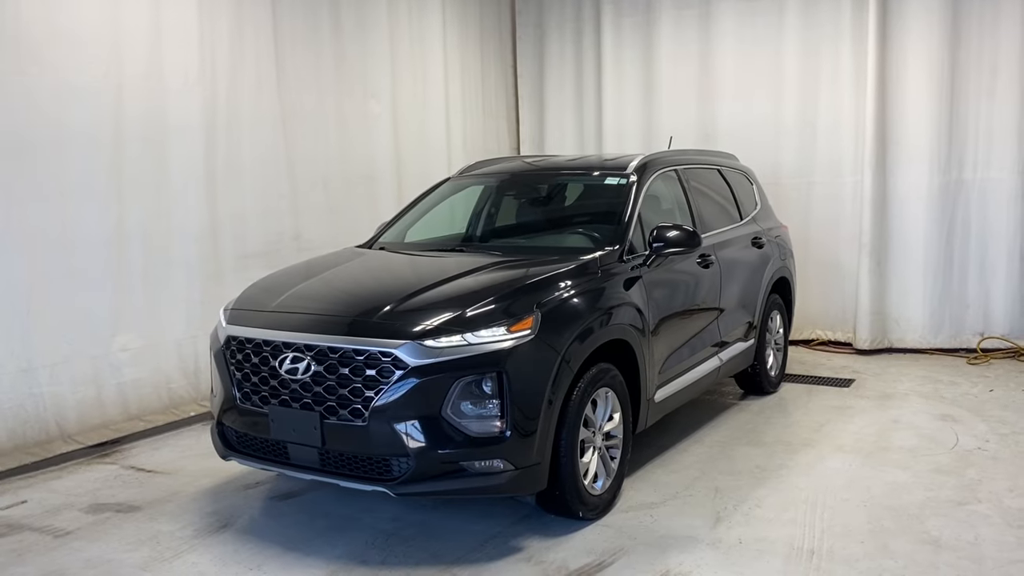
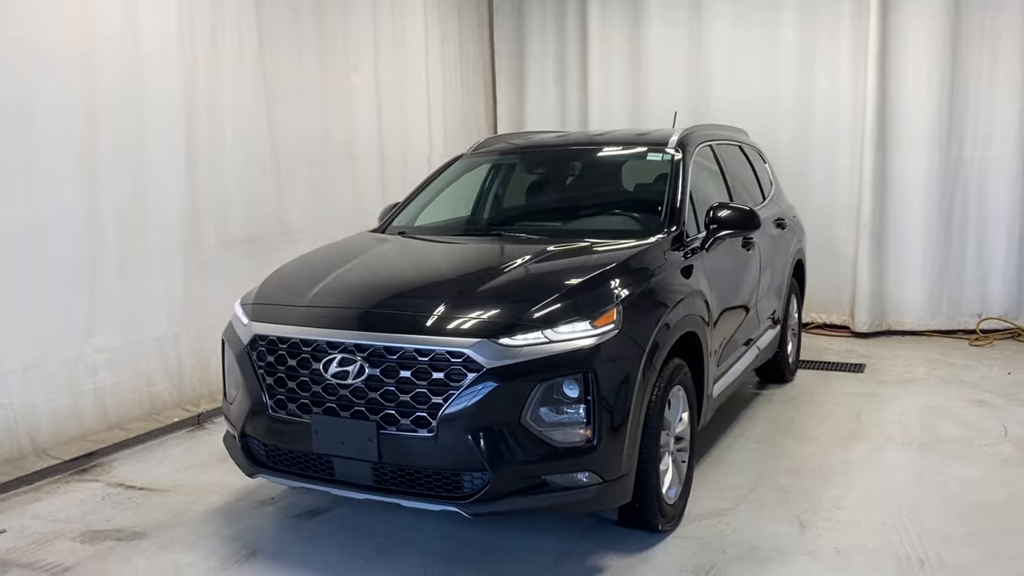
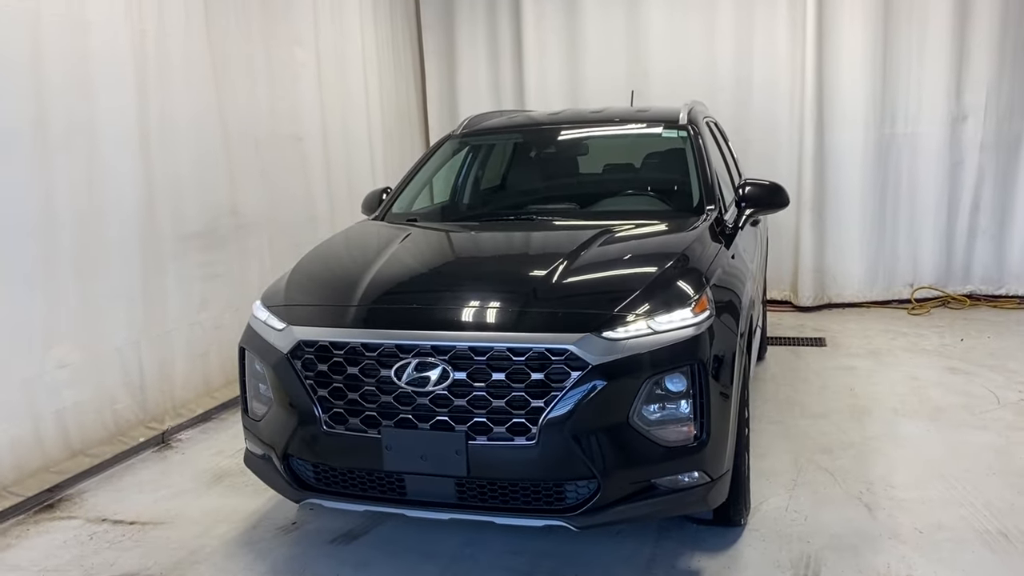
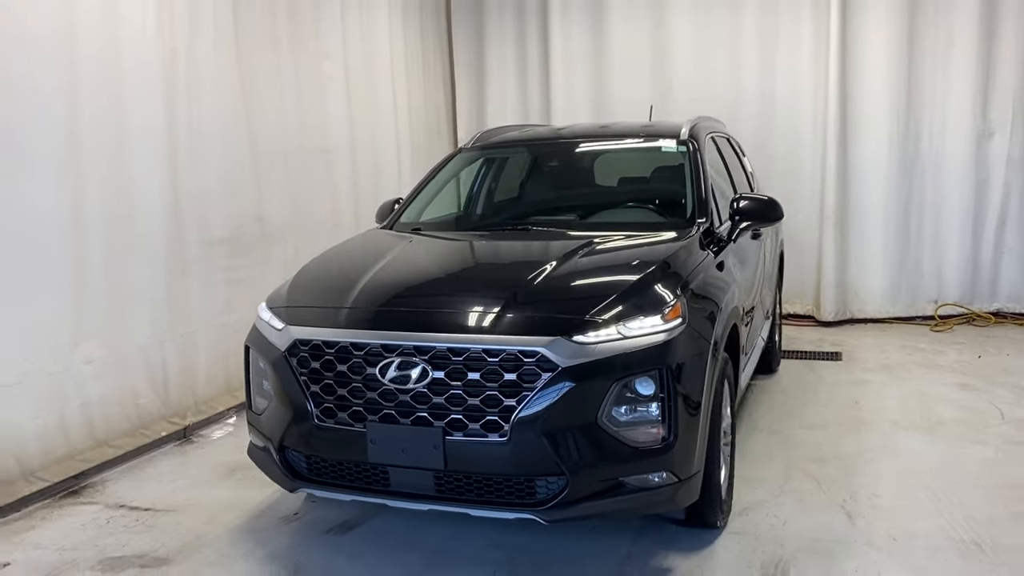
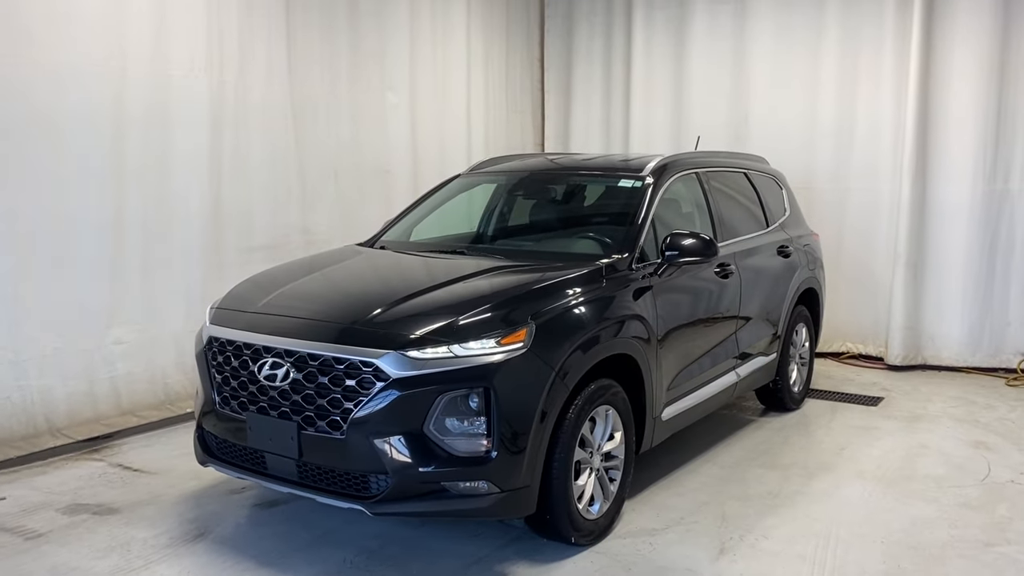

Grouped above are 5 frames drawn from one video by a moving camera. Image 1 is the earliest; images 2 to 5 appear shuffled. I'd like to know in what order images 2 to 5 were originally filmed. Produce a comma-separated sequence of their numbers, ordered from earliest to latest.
3, 4, 2, 5
